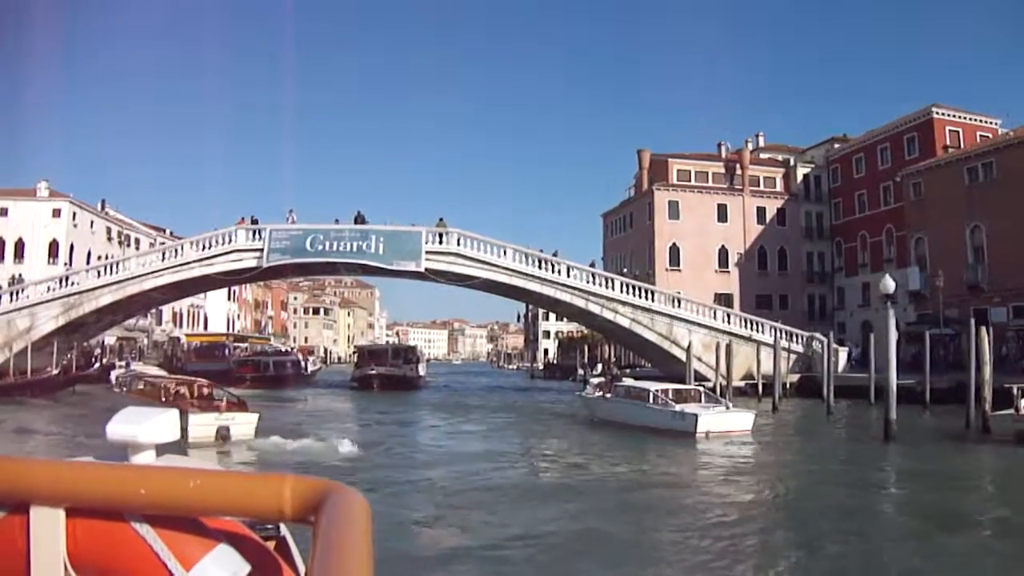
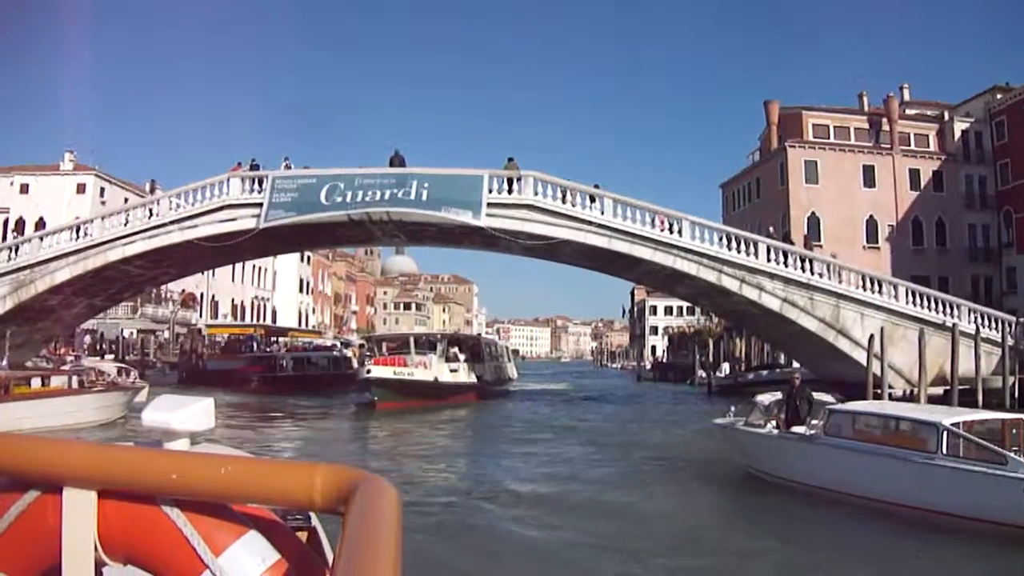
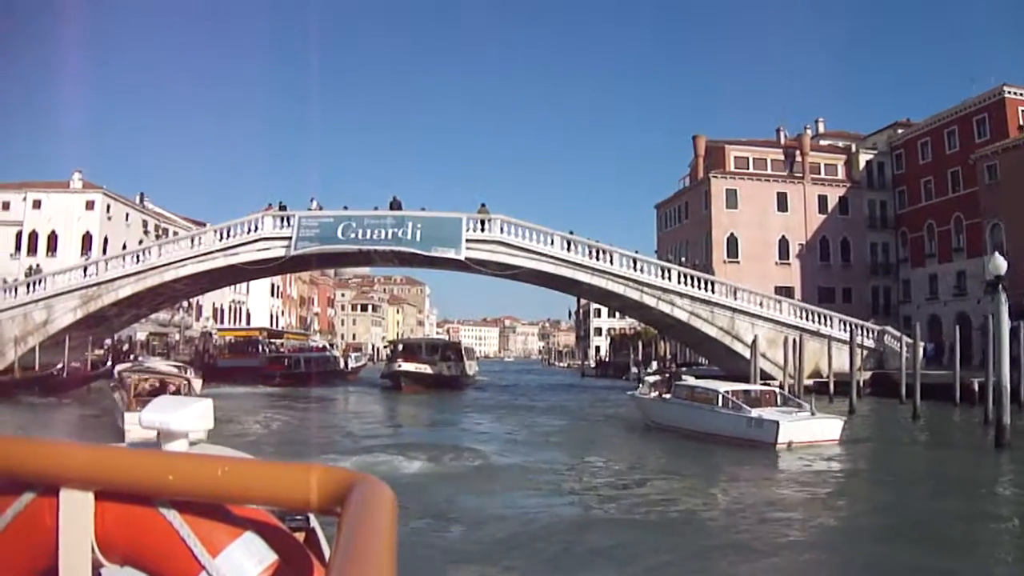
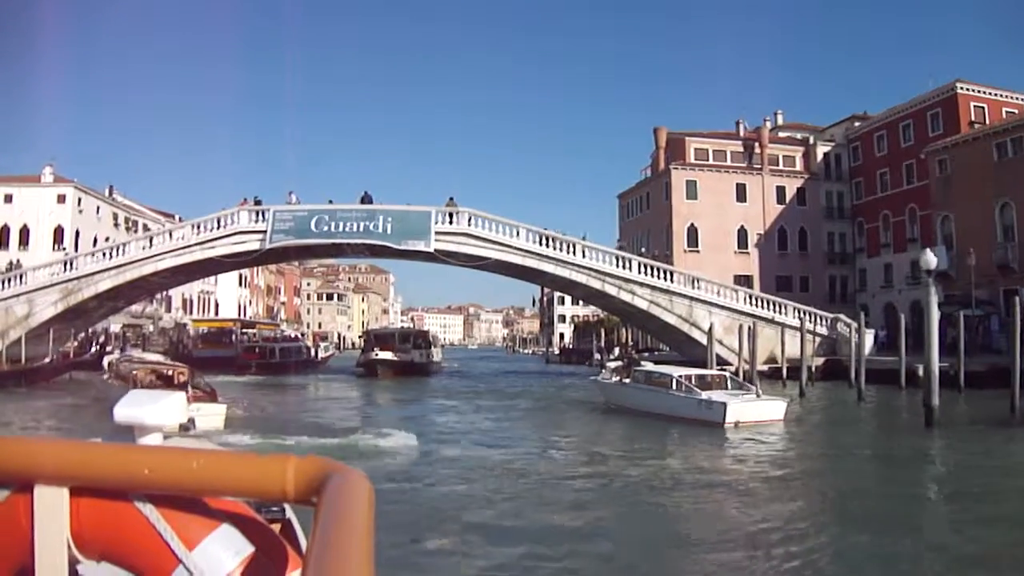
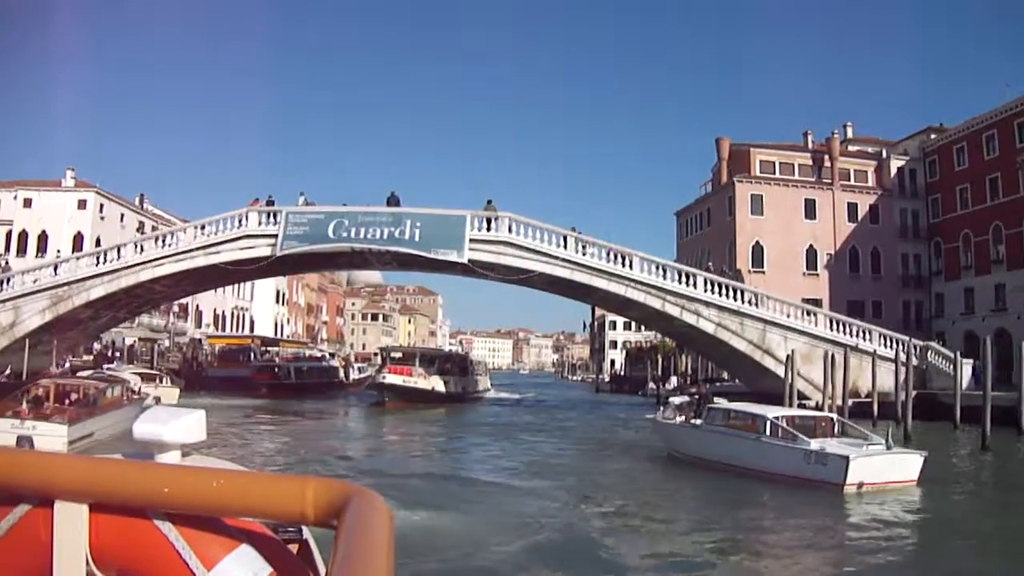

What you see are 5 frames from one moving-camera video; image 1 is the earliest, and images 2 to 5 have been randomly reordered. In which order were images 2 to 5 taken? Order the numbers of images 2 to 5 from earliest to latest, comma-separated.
4, 3, 5, 2
